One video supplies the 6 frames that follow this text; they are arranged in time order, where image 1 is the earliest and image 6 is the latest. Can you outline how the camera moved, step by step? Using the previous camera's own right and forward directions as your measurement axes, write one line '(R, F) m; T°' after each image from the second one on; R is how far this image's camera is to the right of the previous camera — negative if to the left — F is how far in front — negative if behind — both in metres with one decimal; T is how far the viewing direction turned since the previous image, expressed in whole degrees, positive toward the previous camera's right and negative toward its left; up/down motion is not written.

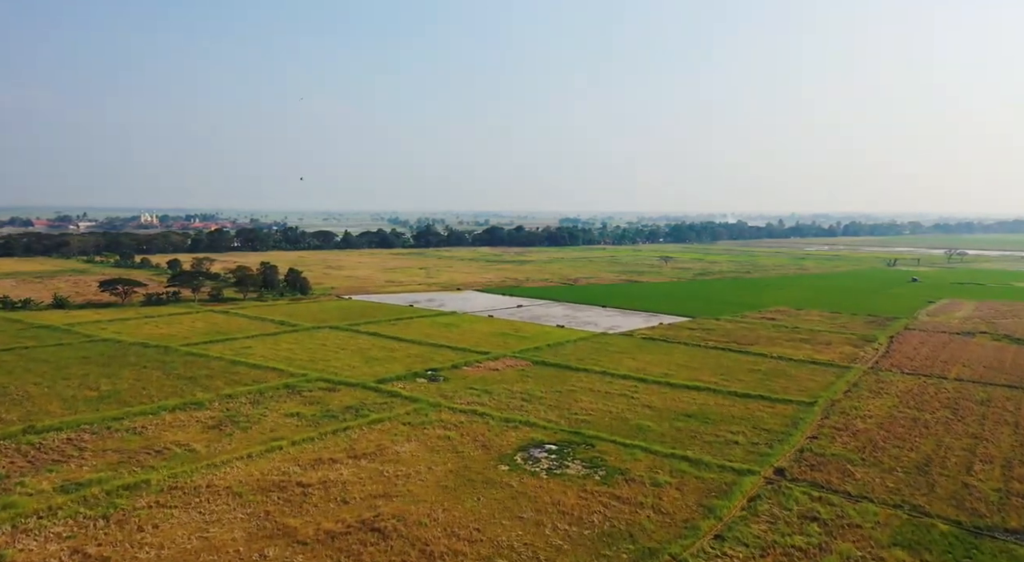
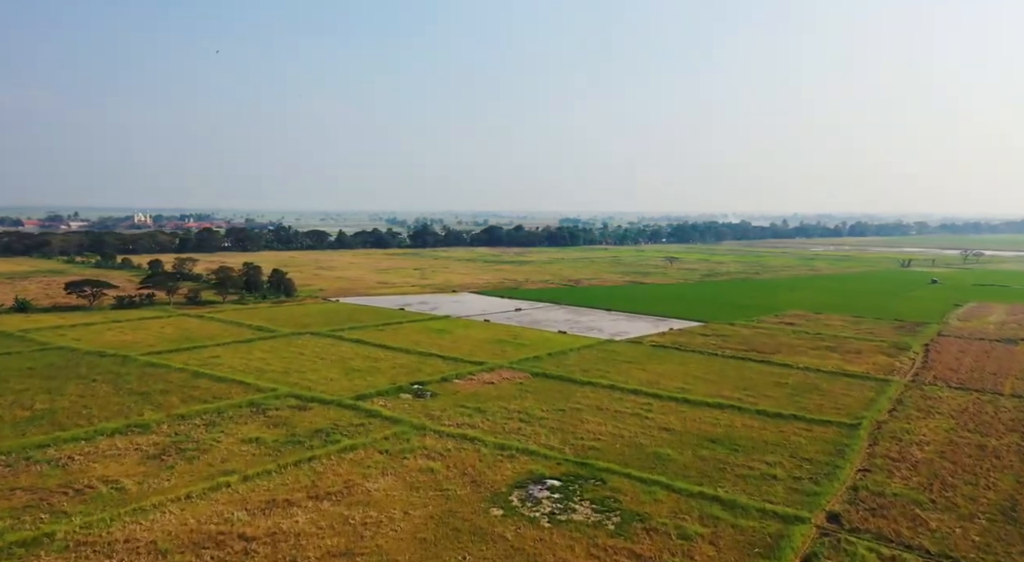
(+0.1, +3.5) m; 0°
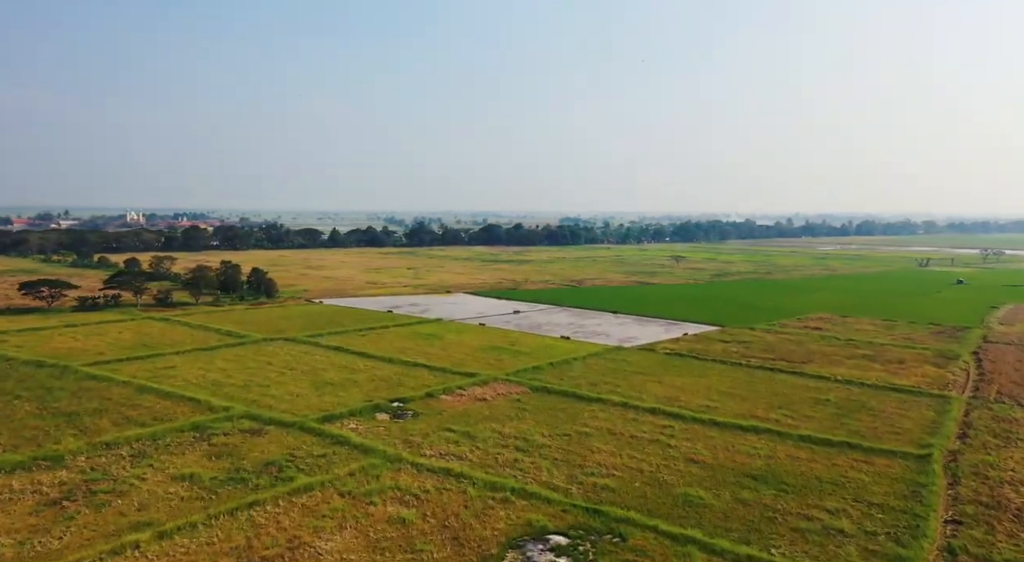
(+0.1, +4.0) m; 0°
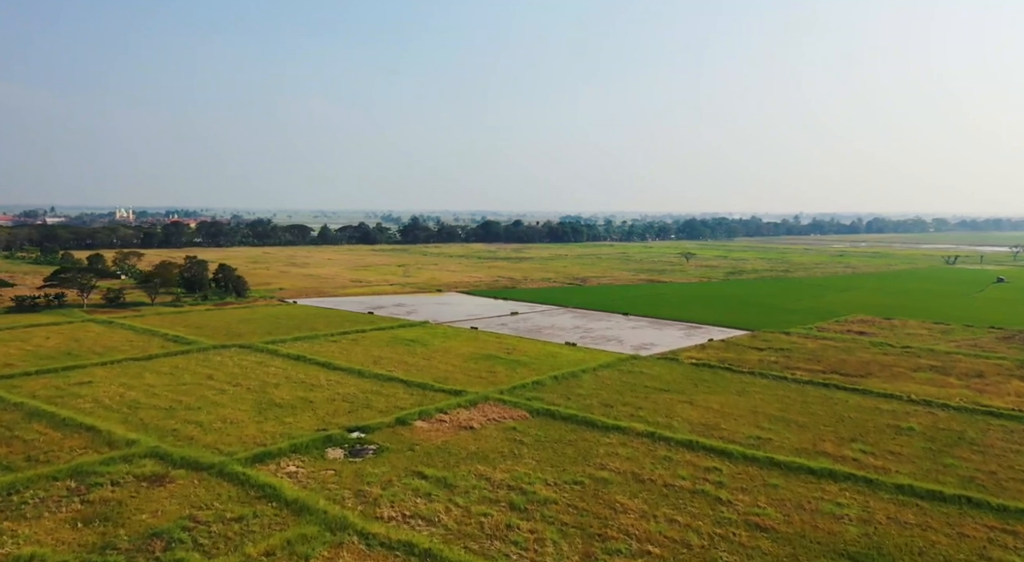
(+0.1, +5.4) m; 0°
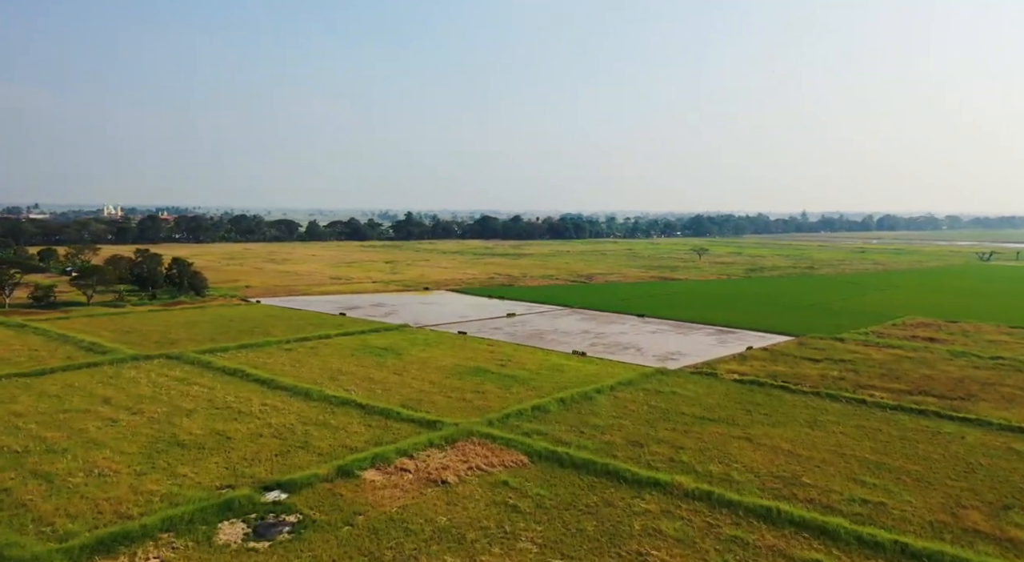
(+0.1, +5.9) m; 0°
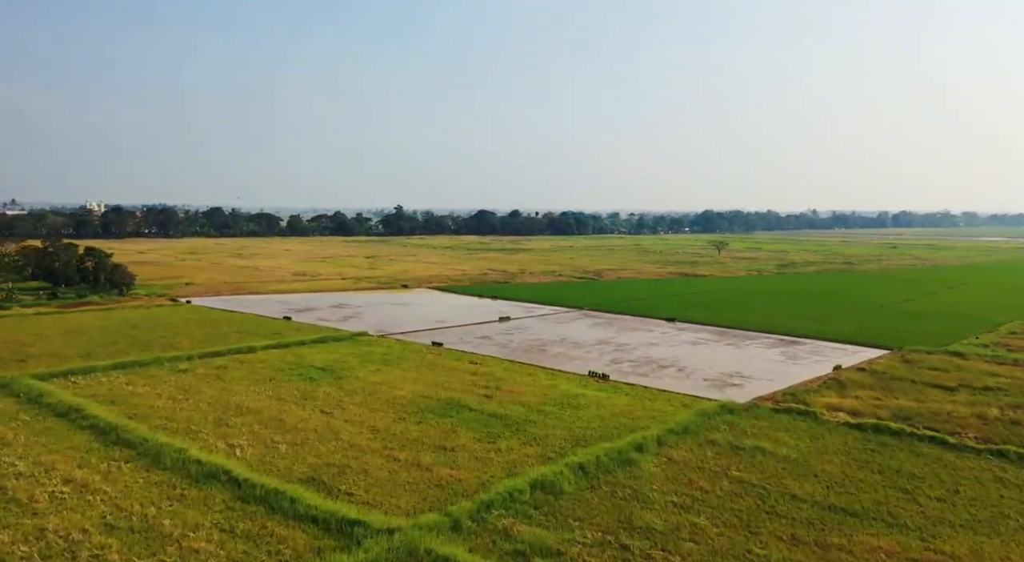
(+0.2, +7.8) m; 0°
